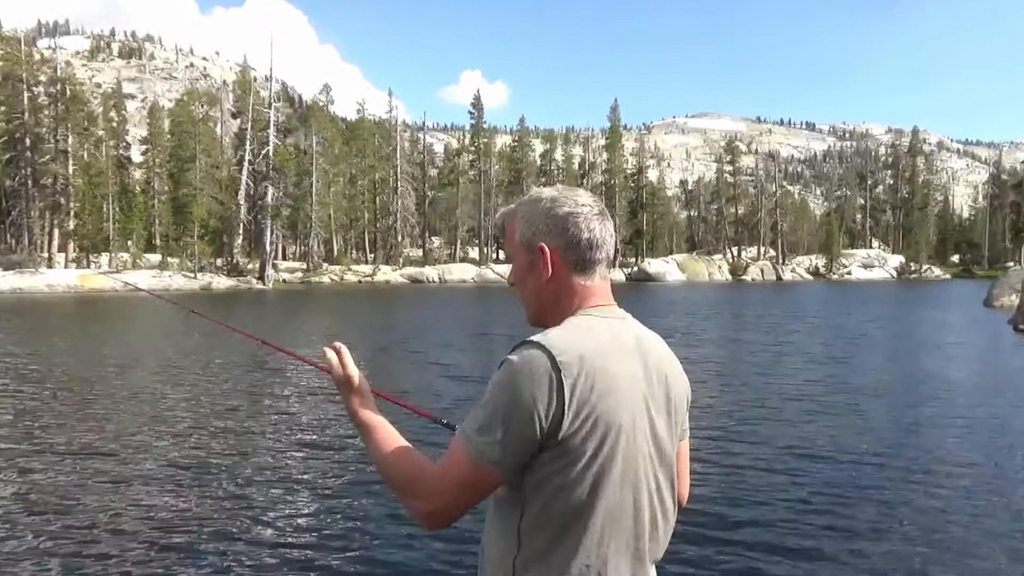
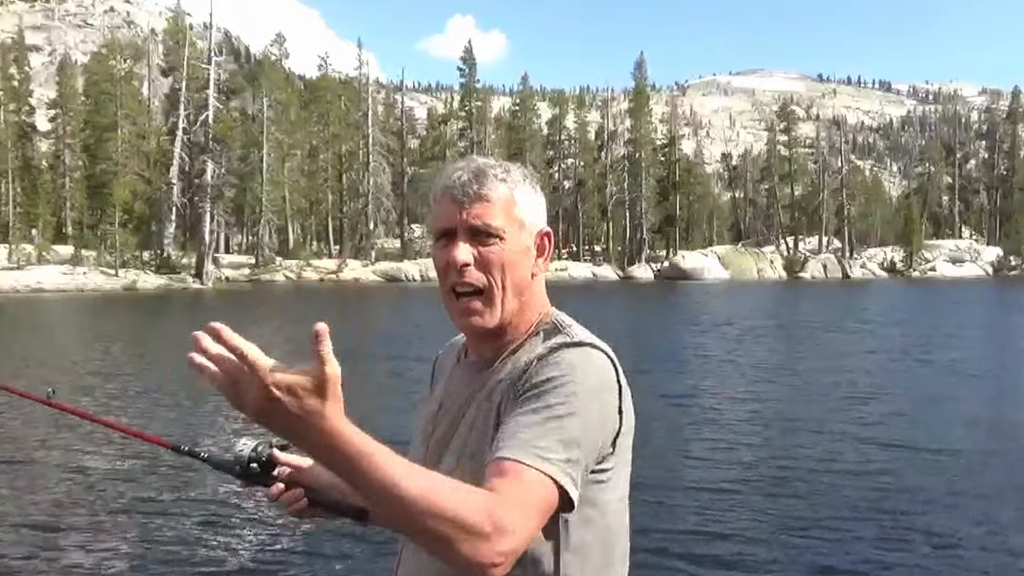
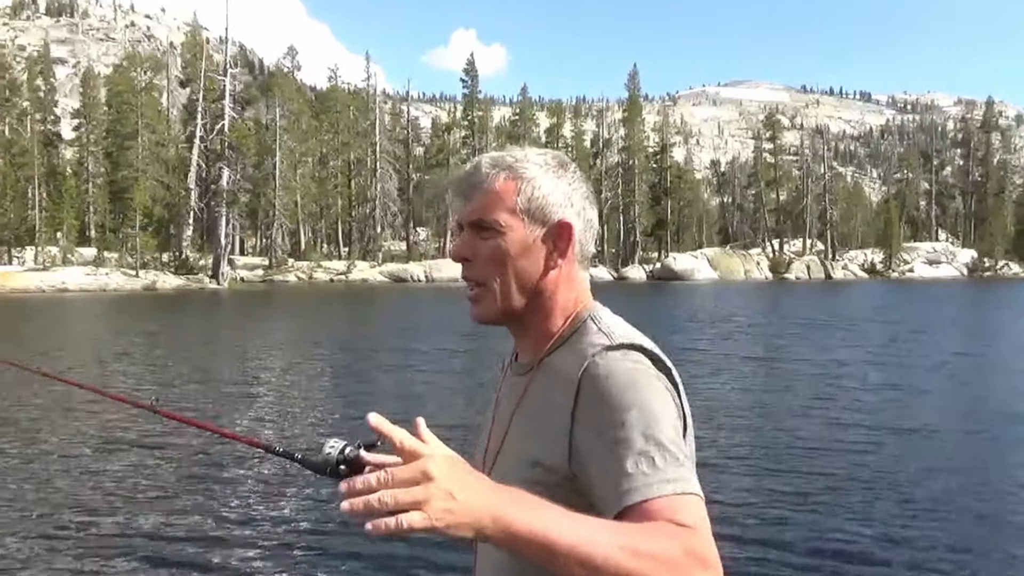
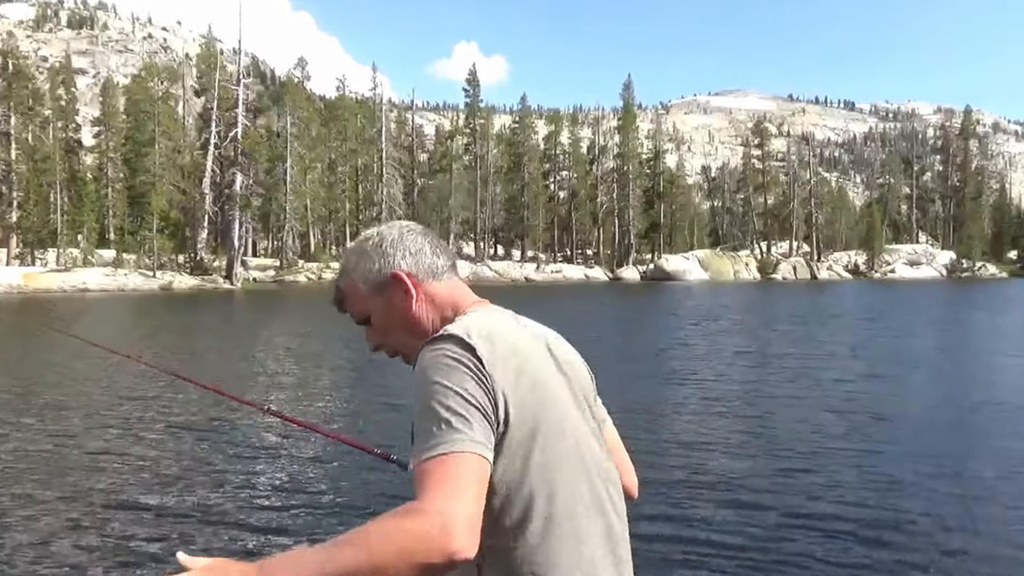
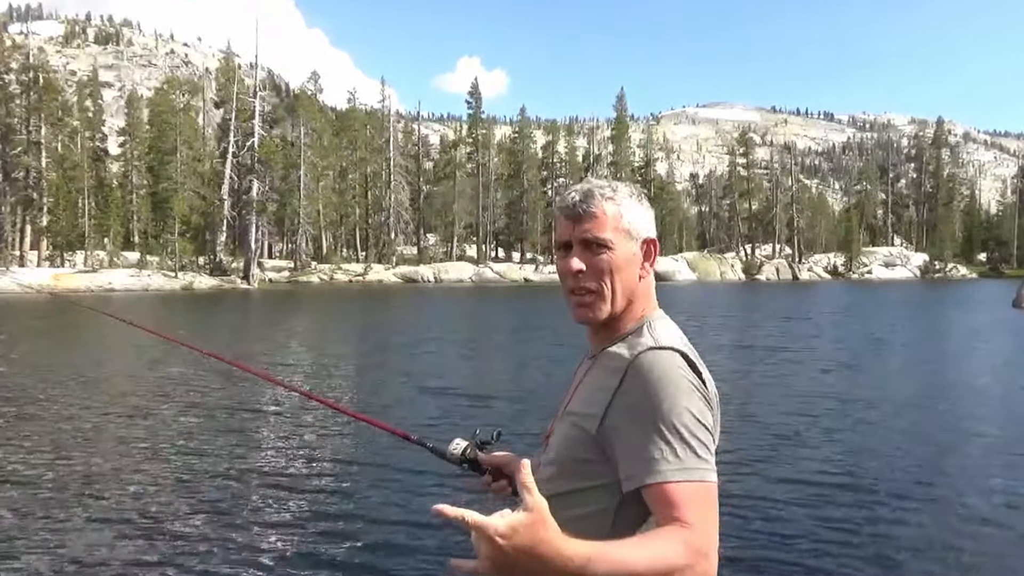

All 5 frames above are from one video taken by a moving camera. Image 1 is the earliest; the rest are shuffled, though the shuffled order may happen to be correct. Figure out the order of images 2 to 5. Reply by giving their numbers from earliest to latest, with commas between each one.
5, 4, 3, 2
